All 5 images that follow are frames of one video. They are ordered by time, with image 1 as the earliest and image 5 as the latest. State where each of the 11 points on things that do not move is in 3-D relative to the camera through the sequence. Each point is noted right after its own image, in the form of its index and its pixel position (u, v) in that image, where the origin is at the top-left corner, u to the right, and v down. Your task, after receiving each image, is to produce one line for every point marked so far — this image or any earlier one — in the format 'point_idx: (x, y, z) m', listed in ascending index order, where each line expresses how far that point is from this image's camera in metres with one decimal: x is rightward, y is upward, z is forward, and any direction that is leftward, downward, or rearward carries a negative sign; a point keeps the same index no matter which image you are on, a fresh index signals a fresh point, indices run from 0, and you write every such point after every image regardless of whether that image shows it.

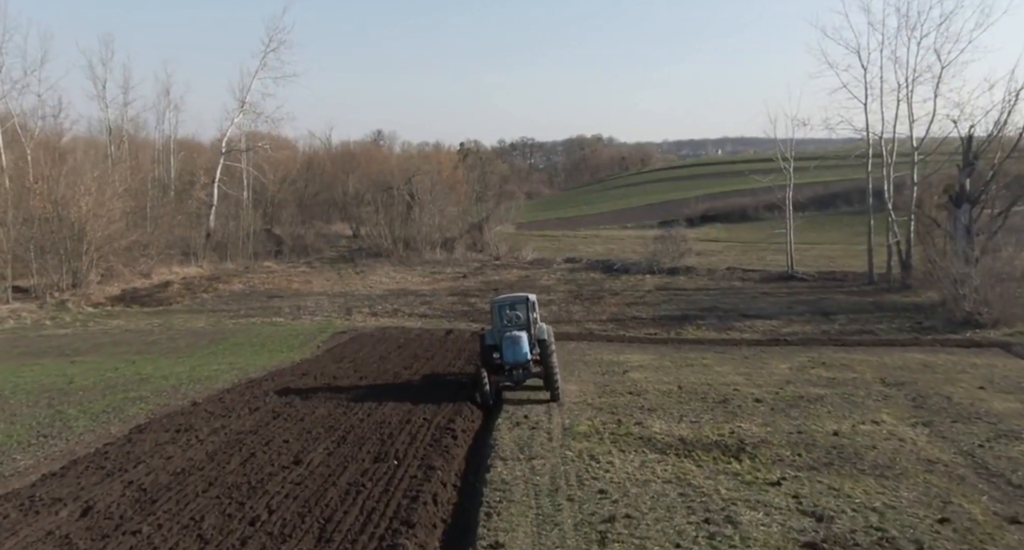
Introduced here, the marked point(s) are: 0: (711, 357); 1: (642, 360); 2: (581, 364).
0: (+4.0, -1.7, +18.2) m
1: (+2.6, -1.7, +17.9) m
2: (+1.3, -1.7, +17.9) m
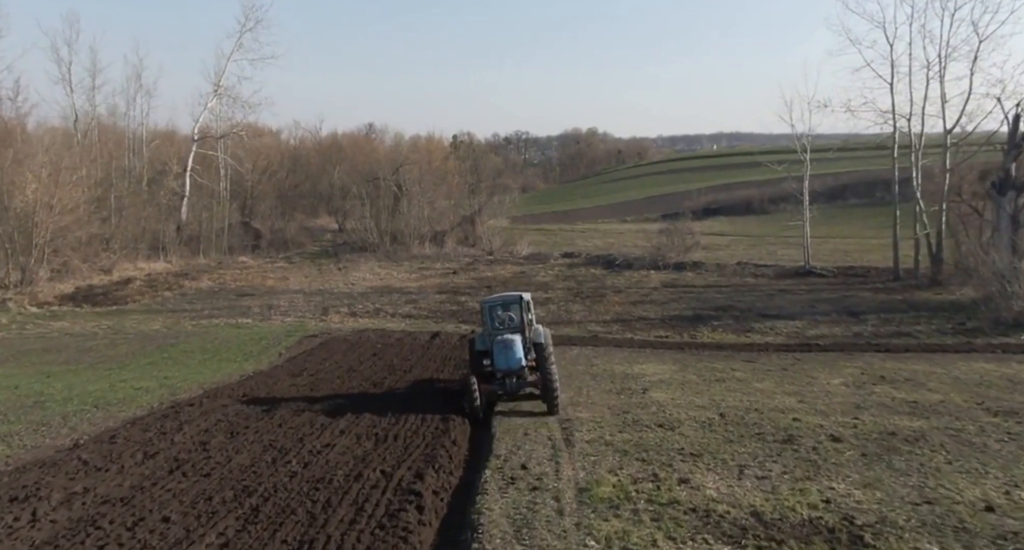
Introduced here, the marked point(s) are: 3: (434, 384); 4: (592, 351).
0: (+3.9, -1.6, +15.2) m
1: (+2.4, -1.6, +15.0) m
2: (+1.2, -1.7, +14.9) m
3: (-1.4, -1.9, +15.9) m
4: (+1.7, -1.6, +19.4) m
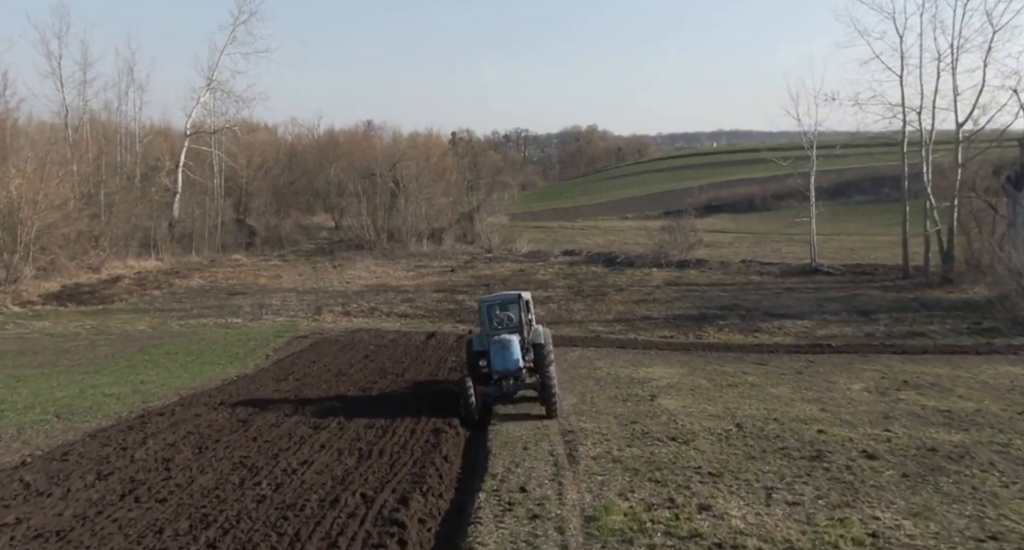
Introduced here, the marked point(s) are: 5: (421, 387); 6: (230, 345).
0: (+3.9, -1.6, +14.4) m
1: (+2.4, -1.6, +14.1) m
2: (+1.2, -1.6, +14.1) m
3: (-1.4, -1.8, +15.1) m
4: (+1.7, -1.6, +18.6) m
5: (-1.5, -1.8, +14.7) m
6: (-6.1, -1.5, +19.7) m
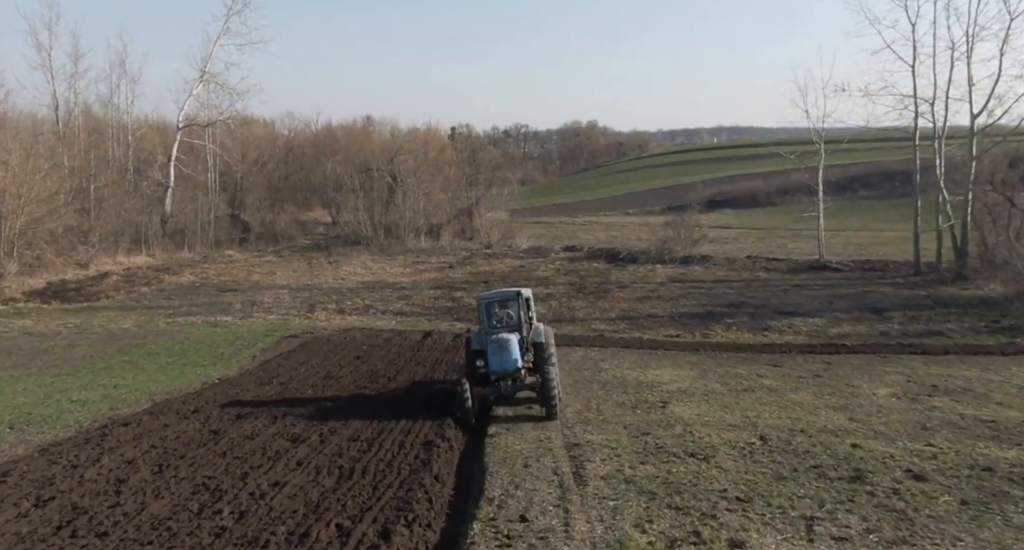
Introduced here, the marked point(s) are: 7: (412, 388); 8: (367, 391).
0: (+3.9, -1.5, +13.5) m
1: (+2.4, -1.5, +13.2) m
2: (+1.2, -1.6, +13.2) m
3: (-1.4, -1.8, +14.2) m
4: (+1.7, -1.5, +17.7) m
5: (-1.5, -1.8, +13.8) m
6: (-6.1, -1.4, +18.8) m
7: (-1.5, -1.7, +13.9) m
8: (-2.2, -1.7, +13.4) m
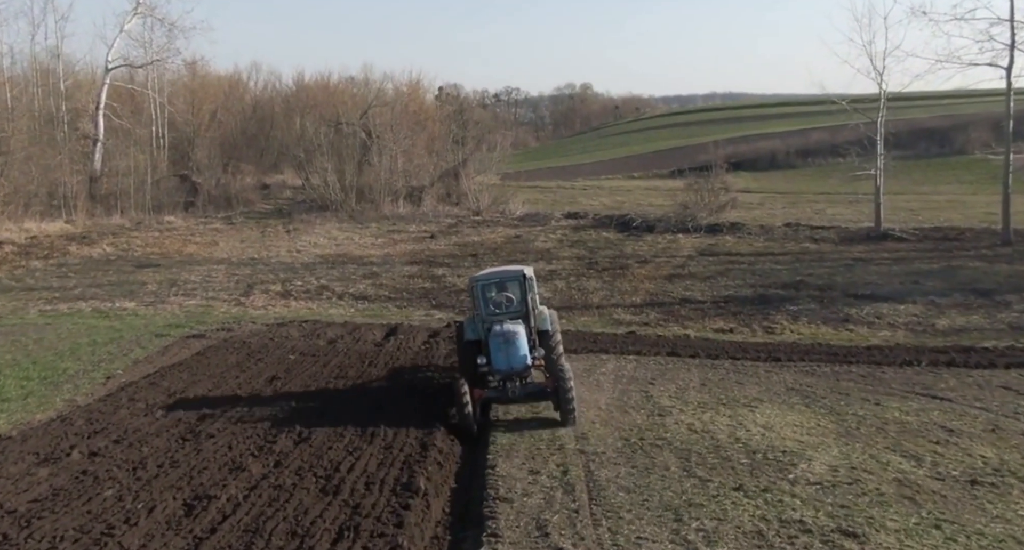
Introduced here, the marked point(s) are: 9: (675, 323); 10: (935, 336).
0: (+3.9, -1.3, +7.6) m
1: (+2.5, -1.4, +7.3) m
2: (+1.2, -1.4, +7.3) m
3: (-1.4, -1.6, +8.2) m
4: (+1.7, -1.2, +11.7) m
5: (-1.4, -1.6, +7.9) m
6: (-6.2, -1.1, +12.8) m
7: (-1.5, -1.6, +7.9) m
8: (-2.1, -1.6, +7.4) m
9: (+3.1, -0.9, +17.2) m
10: (+7.4, -1.0, +15.9) m
